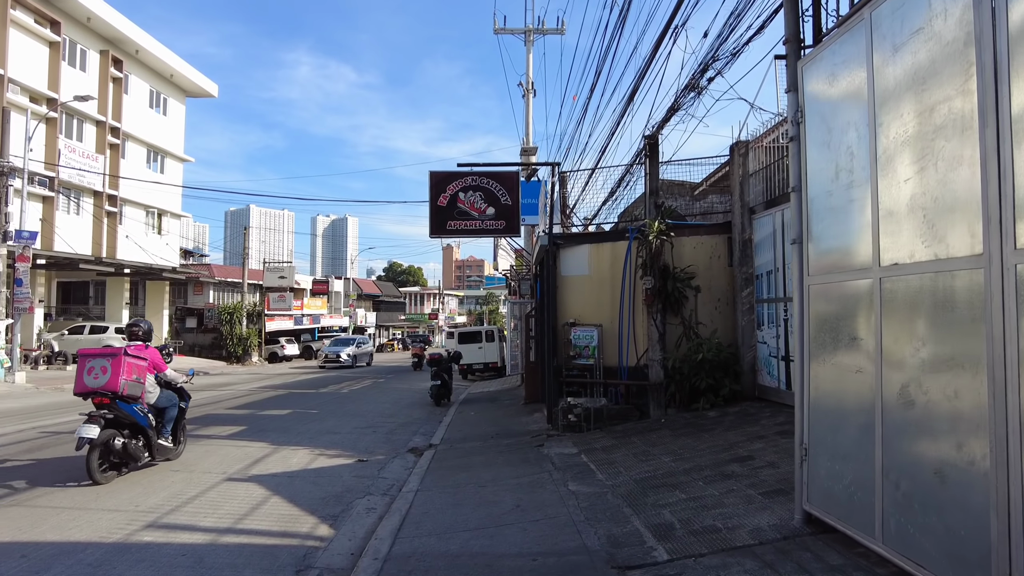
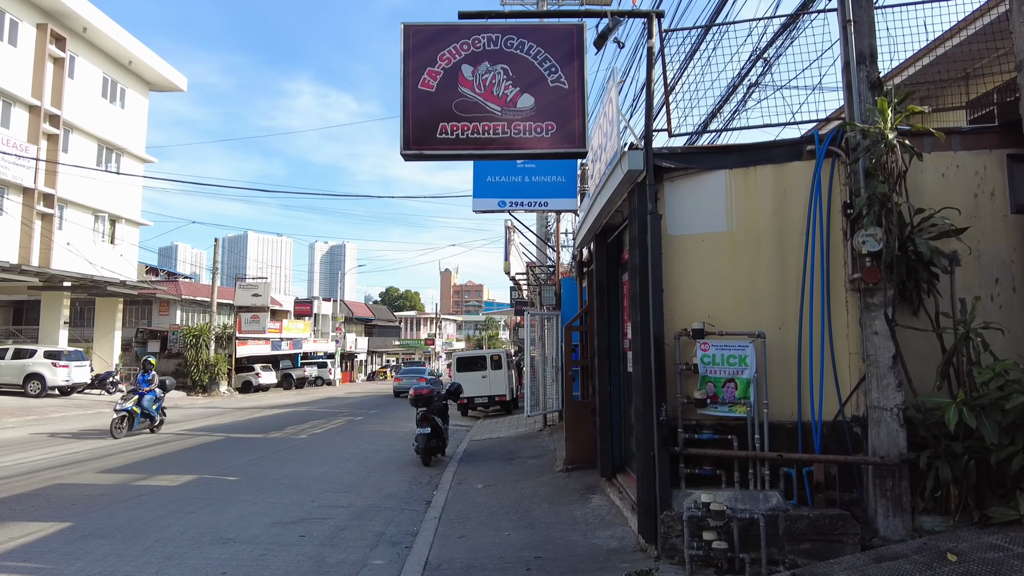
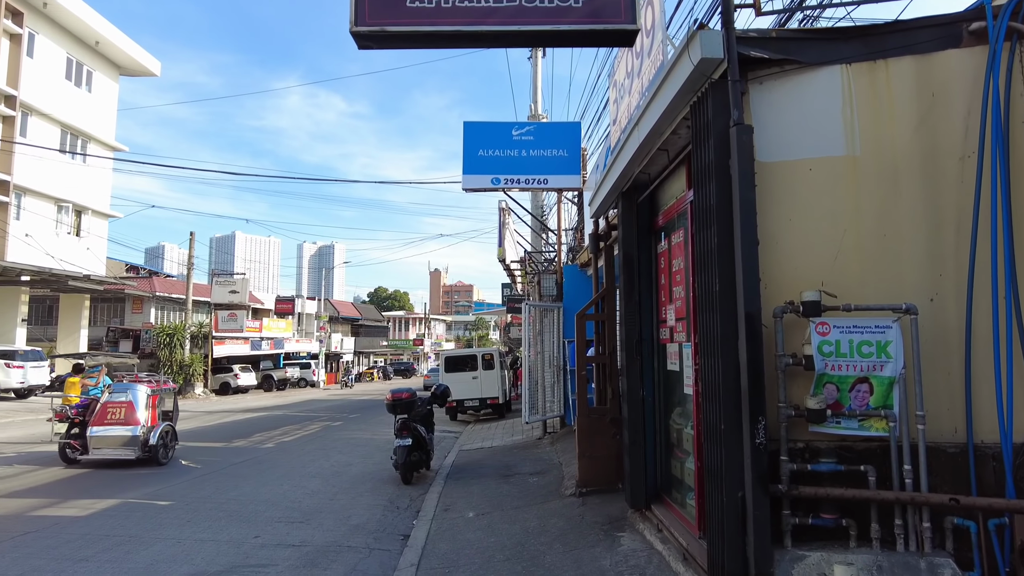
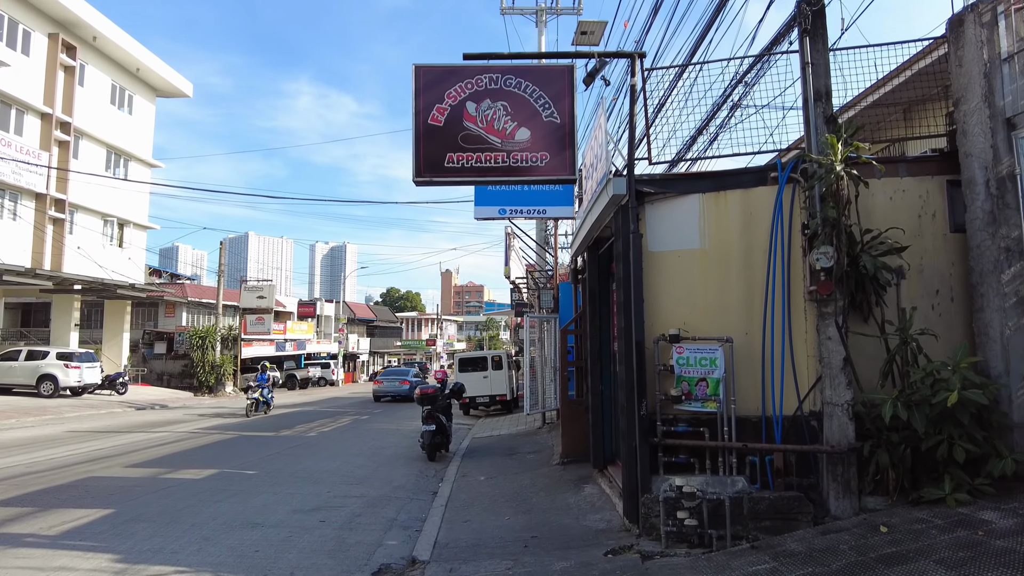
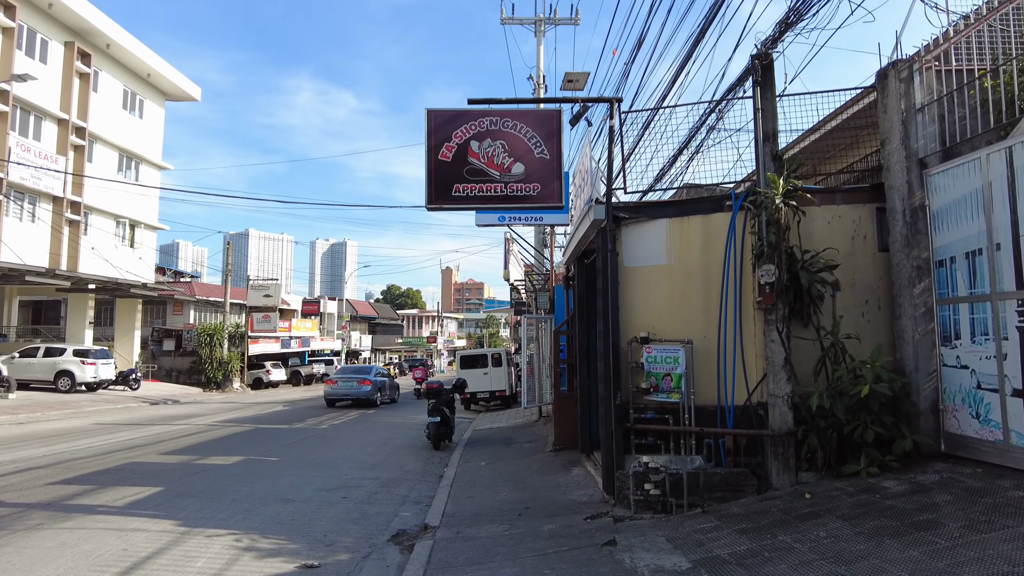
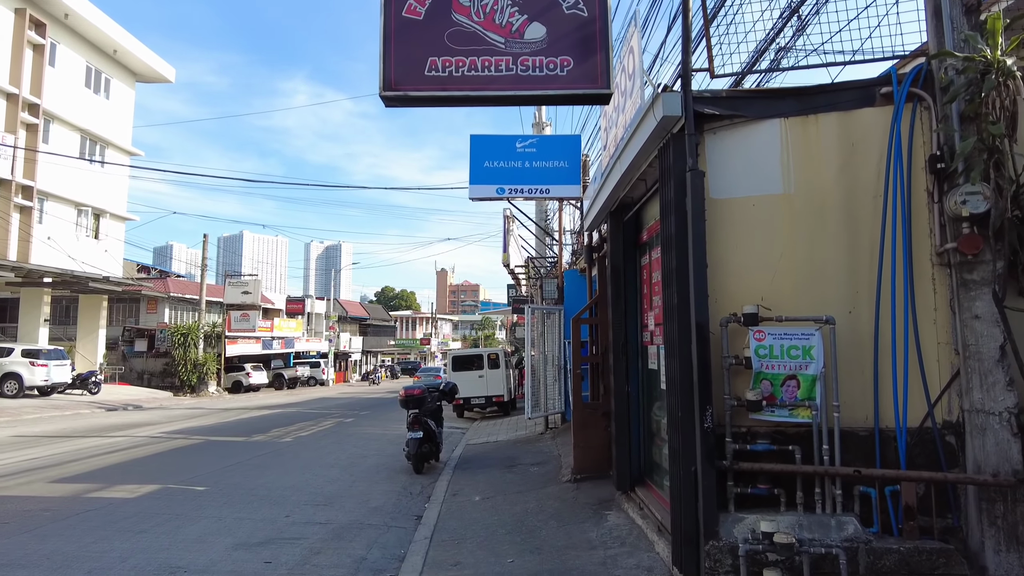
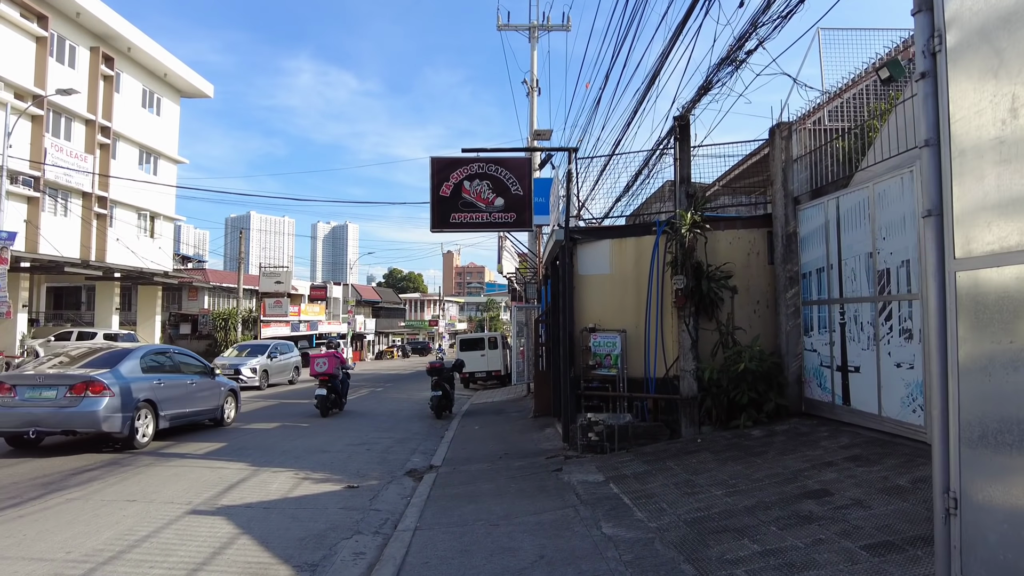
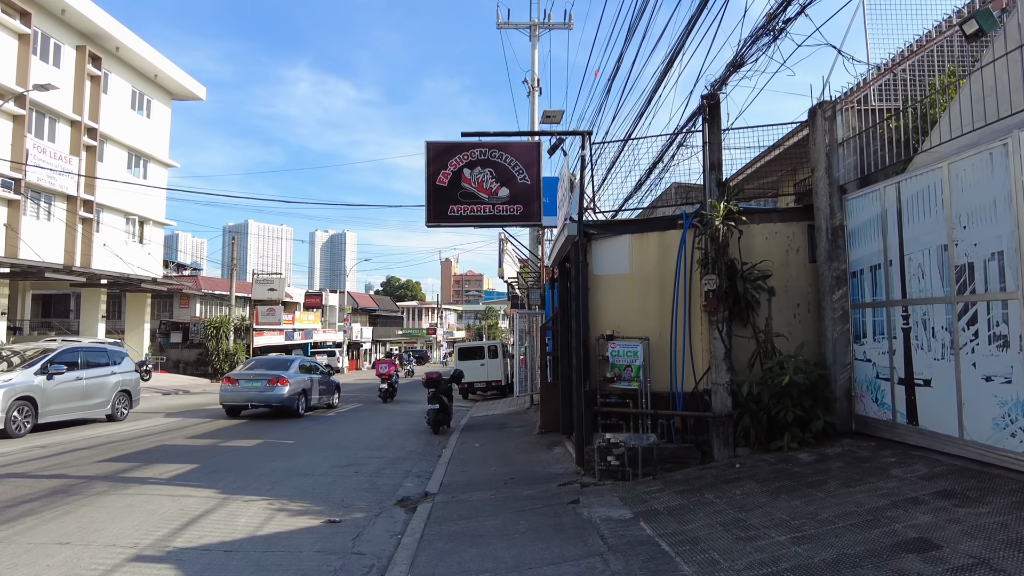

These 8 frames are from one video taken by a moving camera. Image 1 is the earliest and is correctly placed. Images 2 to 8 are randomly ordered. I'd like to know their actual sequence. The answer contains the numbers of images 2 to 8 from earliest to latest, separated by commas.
7, 8, 5, 4, 2, 6, 3
